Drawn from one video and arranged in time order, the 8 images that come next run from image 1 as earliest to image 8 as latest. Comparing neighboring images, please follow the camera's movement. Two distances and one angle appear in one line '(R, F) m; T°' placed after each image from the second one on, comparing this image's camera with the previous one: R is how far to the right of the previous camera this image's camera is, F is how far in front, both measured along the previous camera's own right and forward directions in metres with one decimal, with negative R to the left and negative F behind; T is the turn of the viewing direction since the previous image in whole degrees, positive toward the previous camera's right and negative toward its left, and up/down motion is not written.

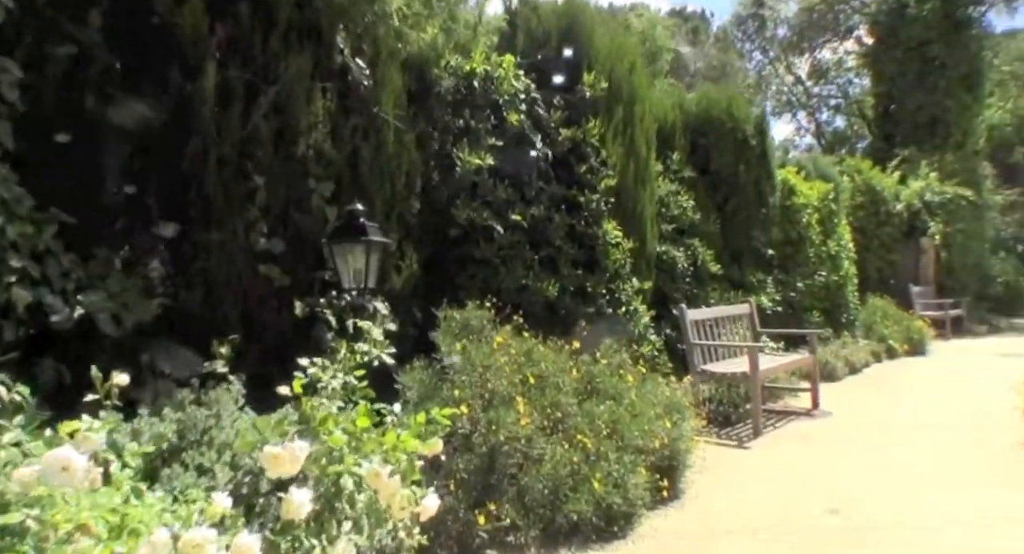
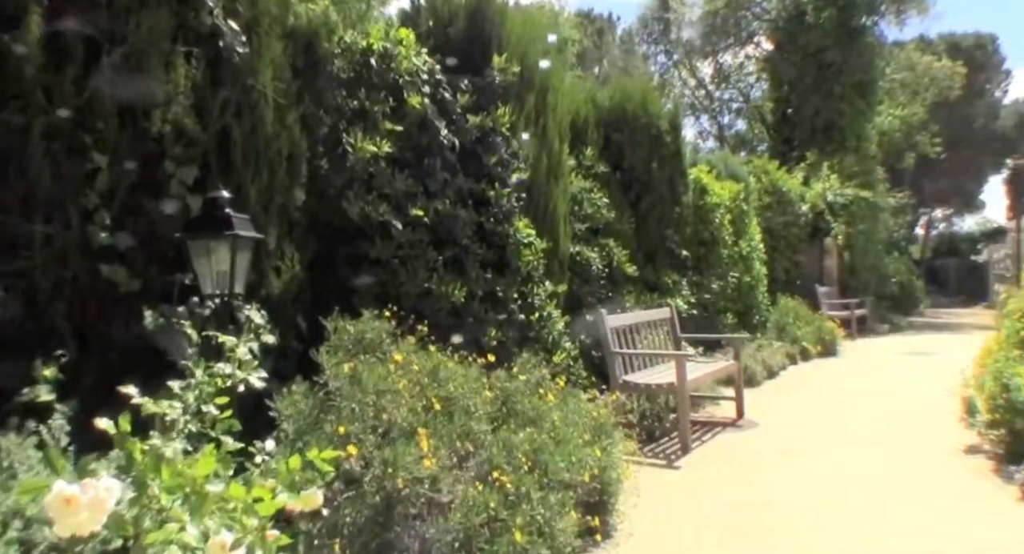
(0.0, +0.7) m; +8°
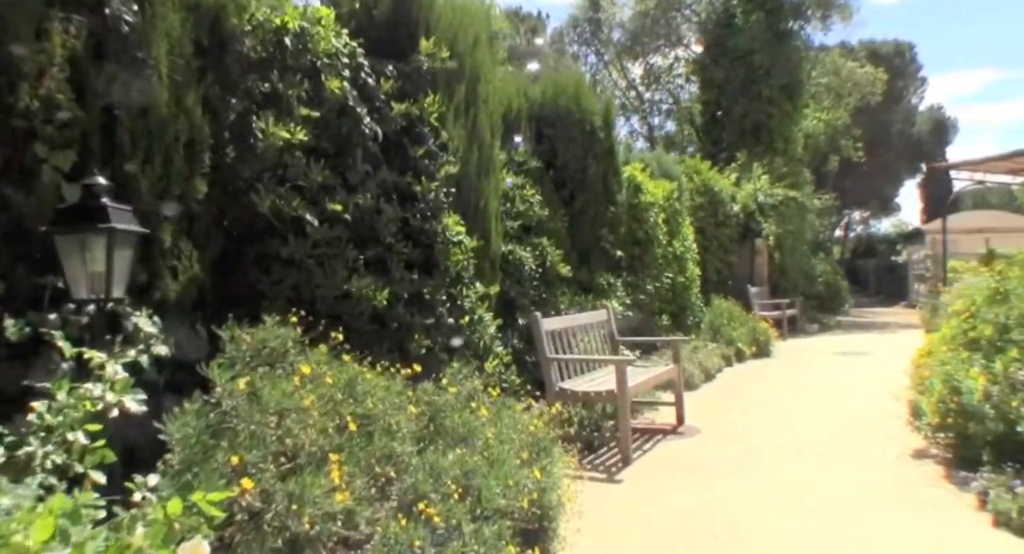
(0.0, +0.4) m; +6°
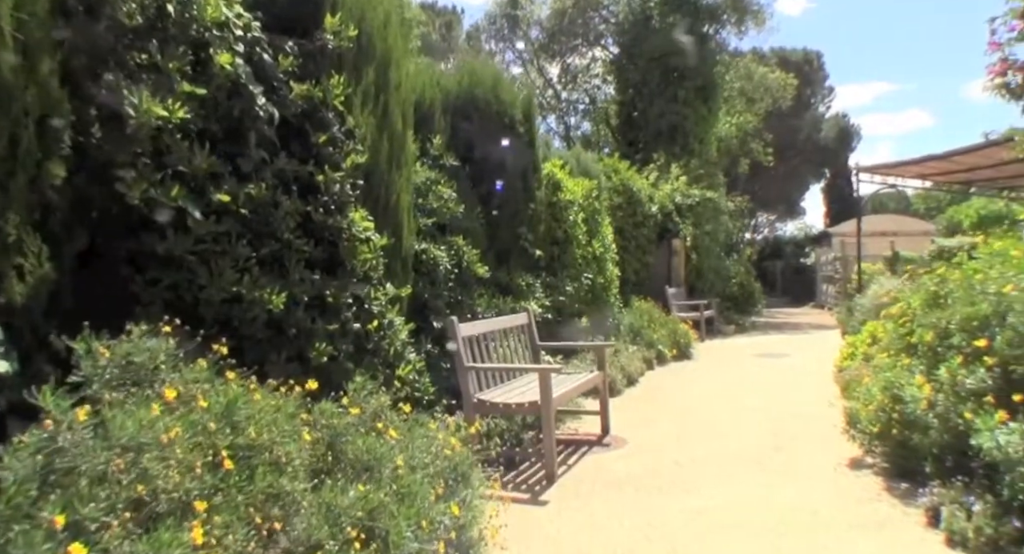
(0.0, +0.4) m; +7°
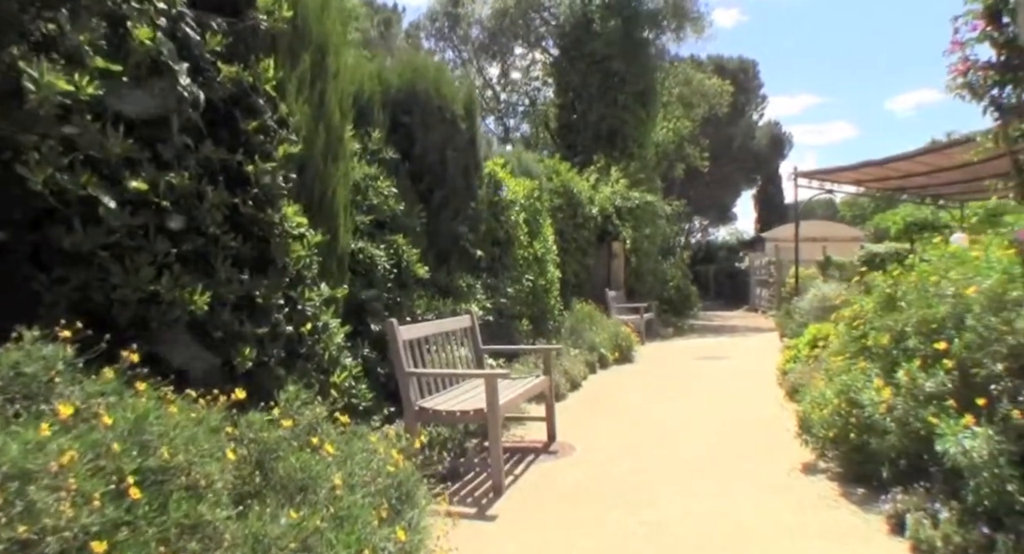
(-0.1, +0.2) m; +6°
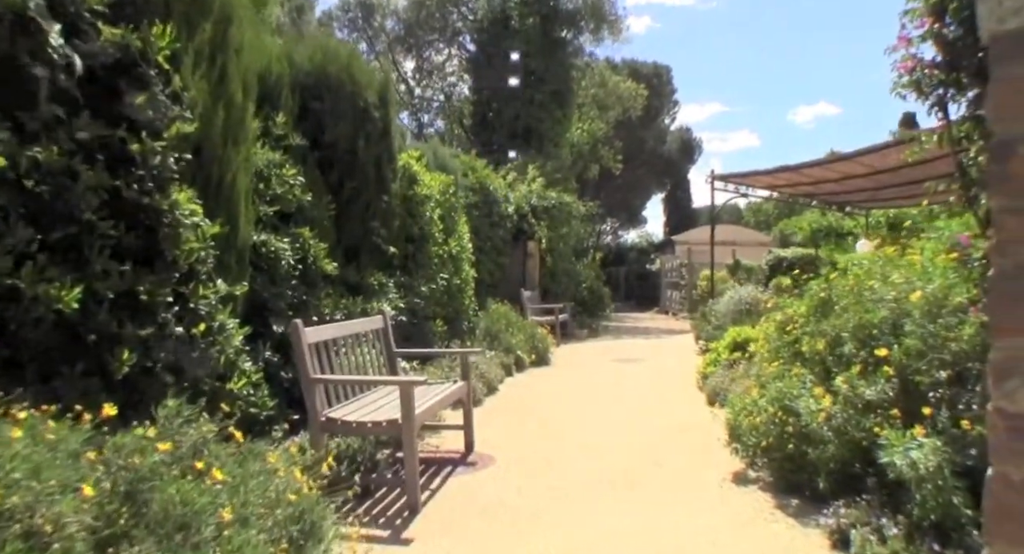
(-0.1, +0.3) m; +8°
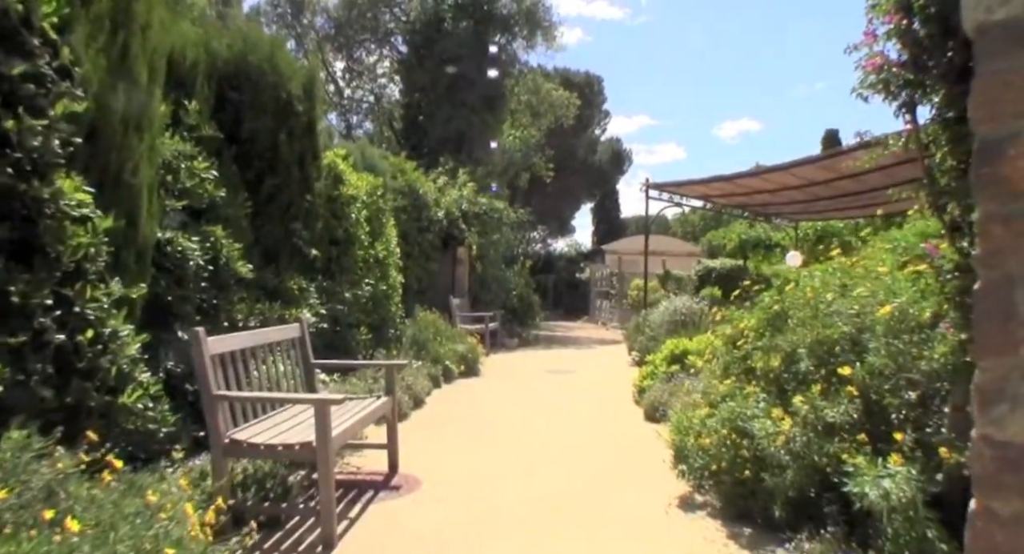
(0.0, +0.3) m; +6°
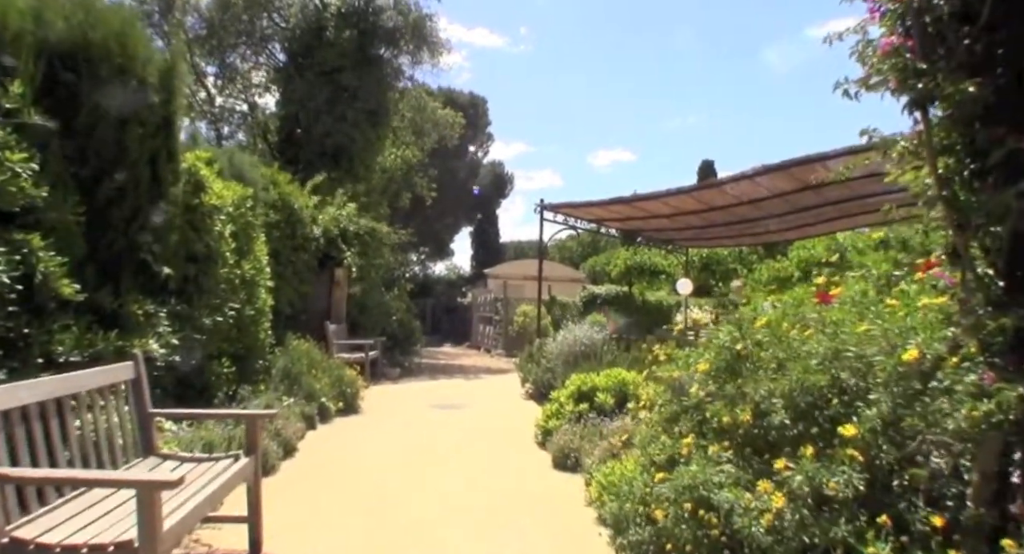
(-0.1, +0.6) m; +10°
